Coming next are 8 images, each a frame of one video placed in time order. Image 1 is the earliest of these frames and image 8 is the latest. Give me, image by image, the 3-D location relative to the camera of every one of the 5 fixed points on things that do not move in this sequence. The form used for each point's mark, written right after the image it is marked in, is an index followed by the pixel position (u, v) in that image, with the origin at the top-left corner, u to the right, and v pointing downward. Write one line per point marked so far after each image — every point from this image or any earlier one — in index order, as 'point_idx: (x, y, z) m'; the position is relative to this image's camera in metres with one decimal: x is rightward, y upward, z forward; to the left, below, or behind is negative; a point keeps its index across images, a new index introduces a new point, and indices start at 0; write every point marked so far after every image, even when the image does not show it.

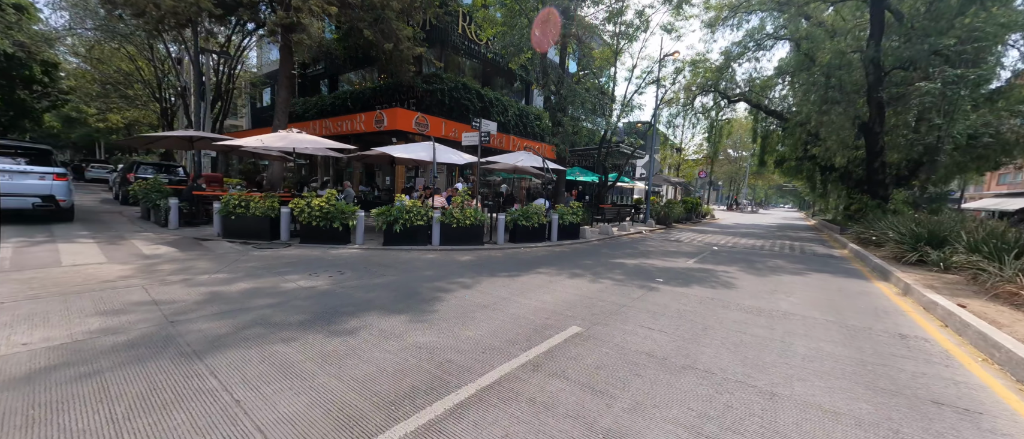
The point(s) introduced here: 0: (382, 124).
0: (-5.8, +4.2, +15.9) m
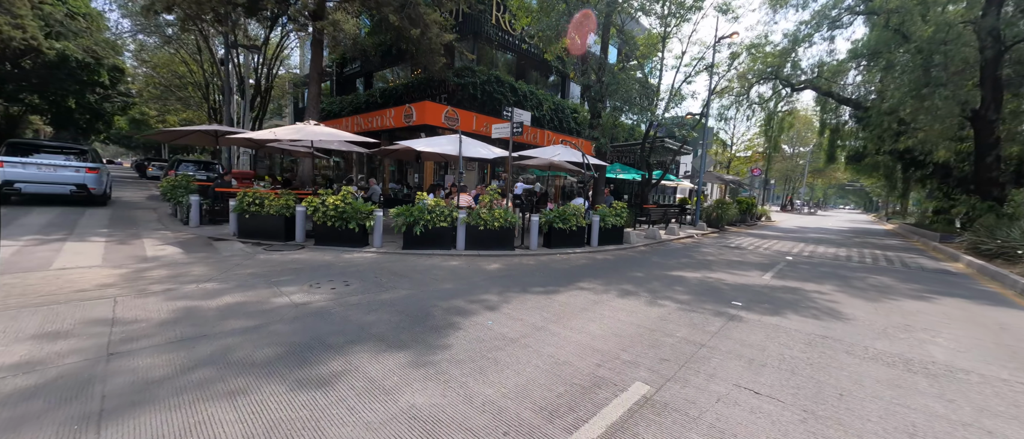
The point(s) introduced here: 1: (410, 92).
0: (-4.3, +4.3, +15.2) m
1: (-5.3, +6.6, +18.6) m
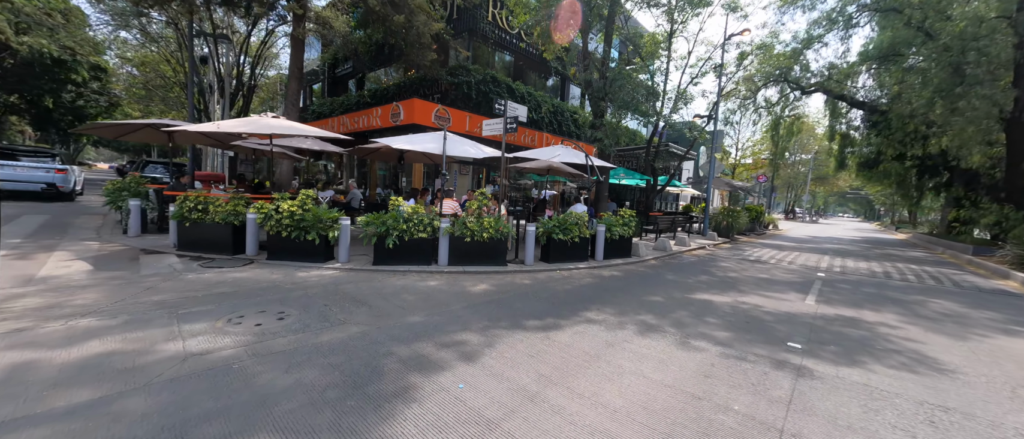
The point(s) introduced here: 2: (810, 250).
0: (-4.4, +4.0, +14.0) m
1: (-5.5, +6.2, +17.5) m
2: (+13.2, -1.3, +16.0) m
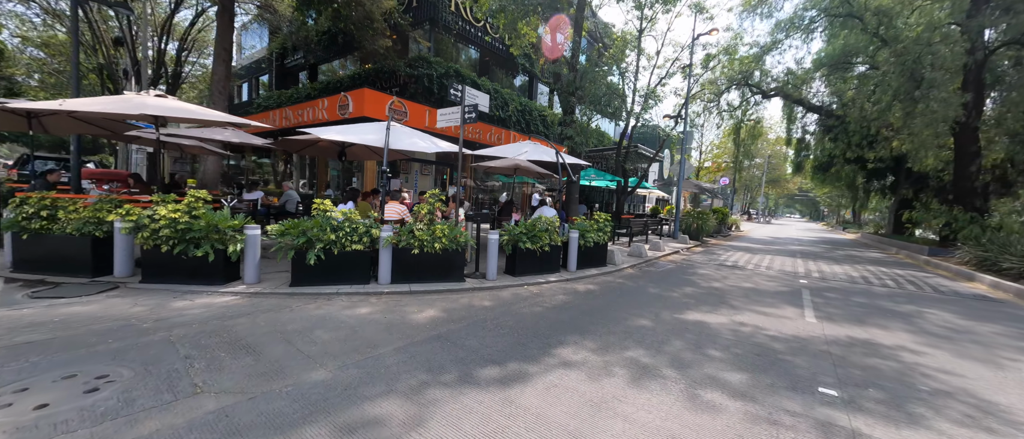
0: (-5.7, +3.8, +12.5) m
1: (-7.1, +6.0, +15.8) m
2: (+11.7, -1.4, +15.9) m
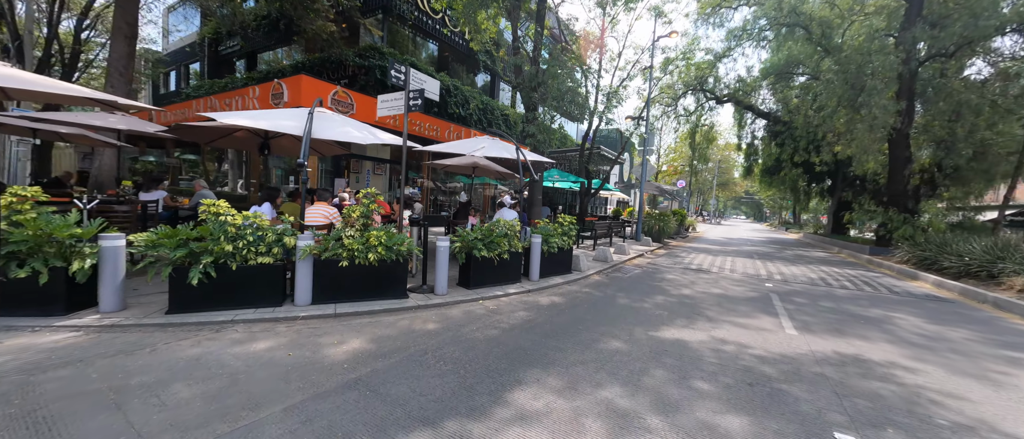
0: (-7.0, +3.7, +11.0) m
1: (-8.7, +5.9, +14.2) m
2: (+10.0, -1.5, +16.1) m
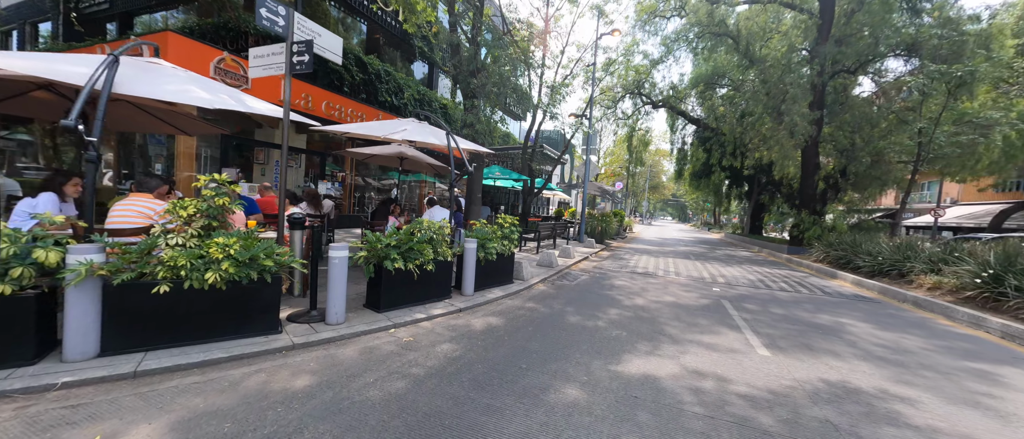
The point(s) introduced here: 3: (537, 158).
0: (-8.7, +3.7, +8.5) m
1: (-10.9, +5.9, +11.4) m
2: (+7.2, -1.5, +16.3) m
3: (+1.4, +3.4, +19.7) m
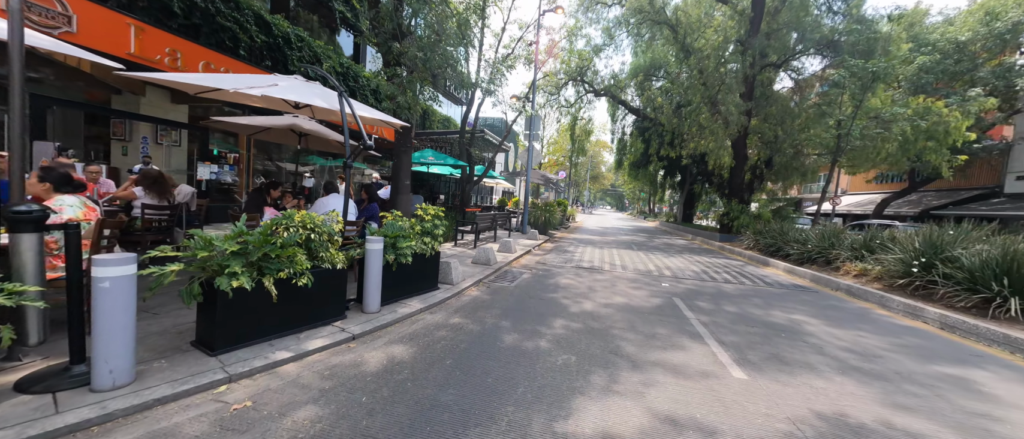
0: (-10.0, +3.8, +5.7) m
1: (-12.6, +6.1, +8.2) m
2: (+4.6, -1.1, +16.0) m
3: (-1.8, +3.9, +18.3) m
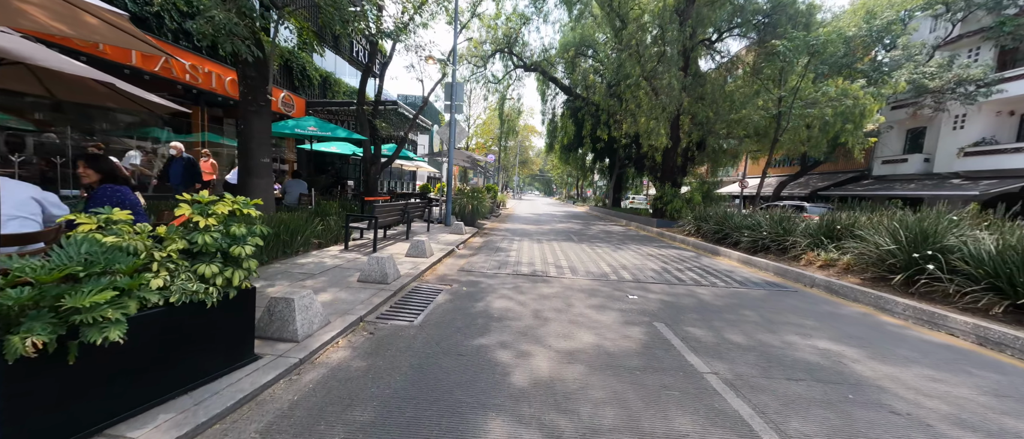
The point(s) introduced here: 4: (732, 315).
0: (-10.9, +3.5, +1.1) m
1: (-13.9, +5.8, +2.9) m
2: (+1.6, -0.6, +14.1) m
3: (-5.2, +4.3, +15.0) m
4: (+3.0, -1.3, +5.0) m
